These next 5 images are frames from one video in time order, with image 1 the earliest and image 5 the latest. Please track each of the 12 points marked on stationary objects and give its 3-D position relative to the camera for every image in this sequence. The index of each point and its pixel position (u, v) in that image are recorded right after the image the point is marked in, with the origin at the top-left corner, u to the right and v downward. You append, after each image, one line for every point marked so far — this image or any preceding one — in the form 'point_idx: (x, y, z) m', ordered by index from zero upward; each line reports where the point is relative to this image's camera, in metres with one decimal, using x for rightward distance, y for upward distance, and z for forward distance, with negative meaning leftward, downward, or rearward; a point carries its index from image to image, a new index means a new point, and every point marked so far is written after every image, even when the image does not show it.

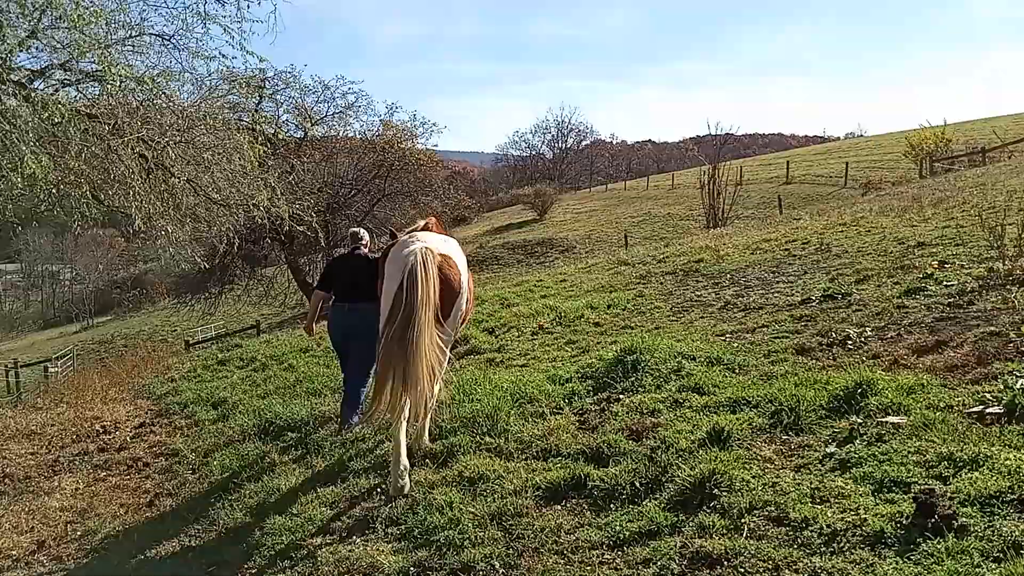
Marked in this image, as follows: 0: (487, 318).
0: (-0.3, -0.3, +10.3) m
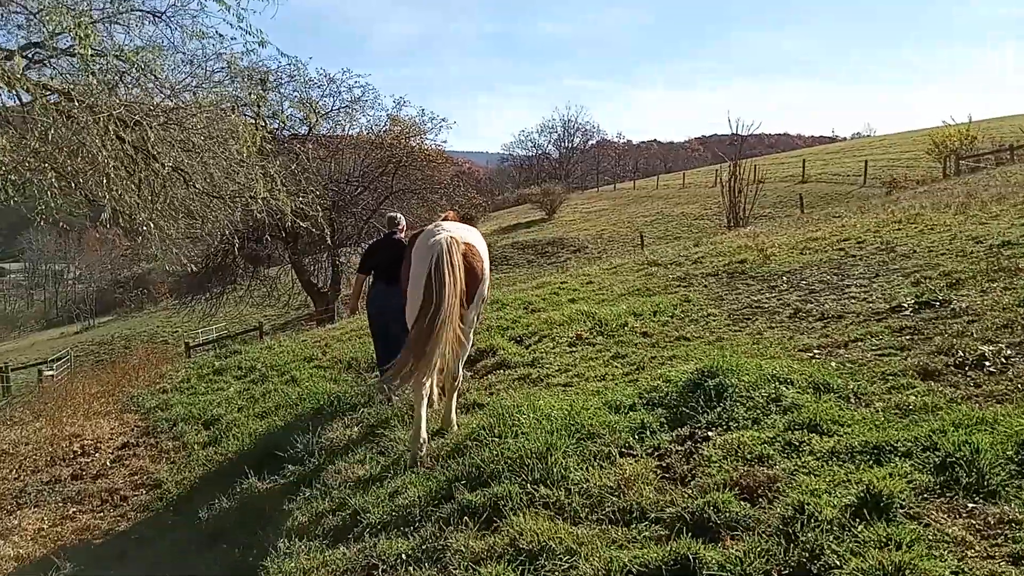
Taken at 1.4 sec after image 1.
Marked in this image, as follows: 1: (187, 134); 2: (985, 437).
0: (0.0, -0.4, +9.2) m
1: (-2.8, +1.3, +7.4) m
2: (+1.8, -0.6, +3.3) m
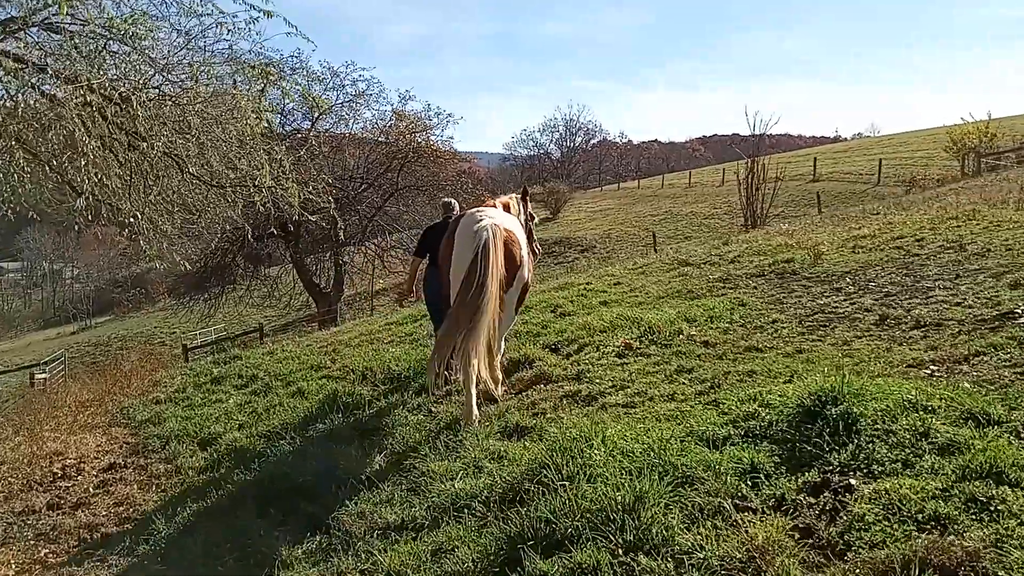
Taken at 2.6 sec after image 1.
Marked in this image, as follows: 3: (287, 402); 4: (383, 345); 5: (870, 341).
0: (+0.3, -0.4, +8.3) m
1: (-2.5, +1.3, +6.5) m
2: (+2.1, -0.6, +2.4) m
3: (-1.9, -1.0, +7.5) m
4: (-1.5, -0.6, +9.8) m
5: (+2.3, -0.3, +5.5) m
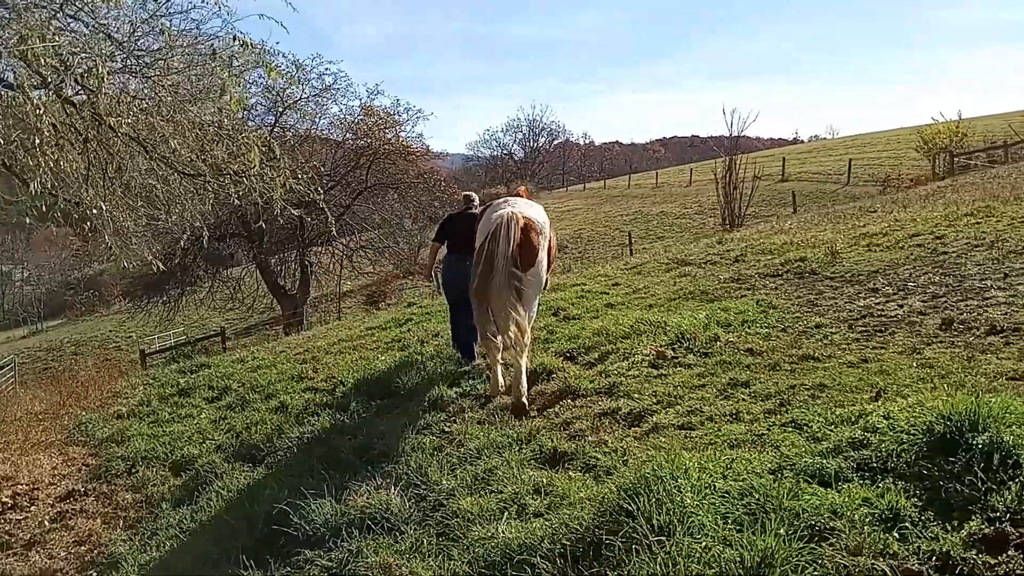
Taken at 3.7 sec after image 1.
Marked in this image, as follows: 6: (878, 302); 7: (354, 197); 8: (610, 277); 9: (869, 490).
0: (+0.3, -0.4, +7.6) m
1: (-2.3, +1.3, +5.6) m
2: (+2.4, -0.6, +1.8) m
3: (-1.9, -1.0, +6.7) m
4: (-1.5, -0.7, +9.0) m
5: (+2.4, -0.3, +4.9) m
6: (+2.7, -0.1, +6.6) m
7: (-3.1, +1.9, +17.7) m
8: (+1.4, +0.2, +12.5) m
9: (+1.2, -0.7, +3.0) m
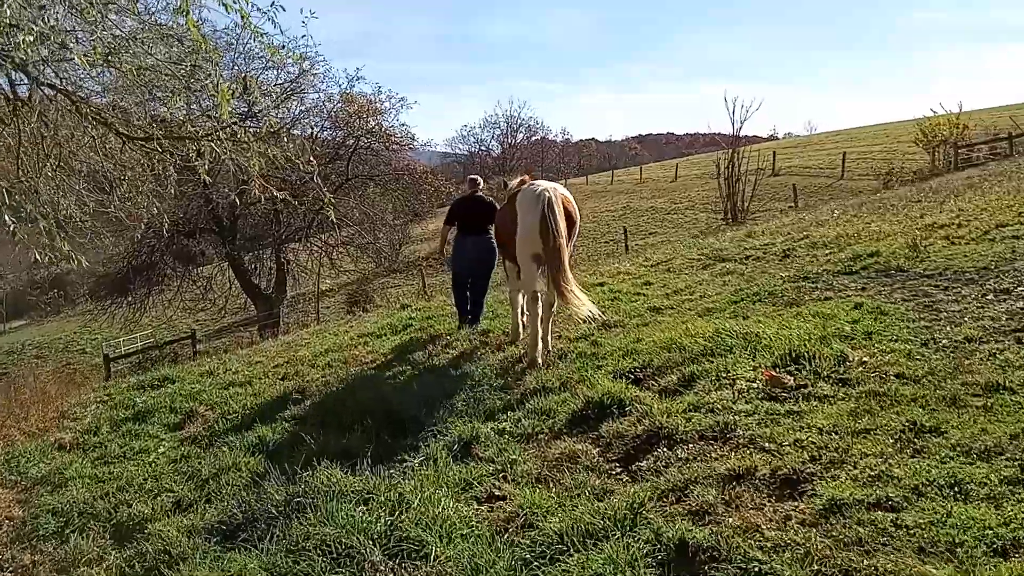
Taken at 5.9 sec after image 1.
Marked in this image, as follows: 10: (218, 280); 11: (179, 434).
0: (+0.6, -0.4, +6.1) m
1: (-2.0, +1.2, +4.1) m
2: (+2.8, -0.6, +0.4) m
3: (-1.6, -1.0, +5.1) m
4: (-1.3, -0.7, +7.5) m
5: (+2.7, -0.4, +3.4) m
6: (+3.0, -0.1, +5.1) m
7: (-3.1, +1.9, +16.1) m
8: (+1.5, +0.2, +11.1) m
9: (+1.6, -0.7, +1.5) m
10: (-5.9, +0.2, +17.4) m
11: (-2.5, -1.1, +6.5) m
